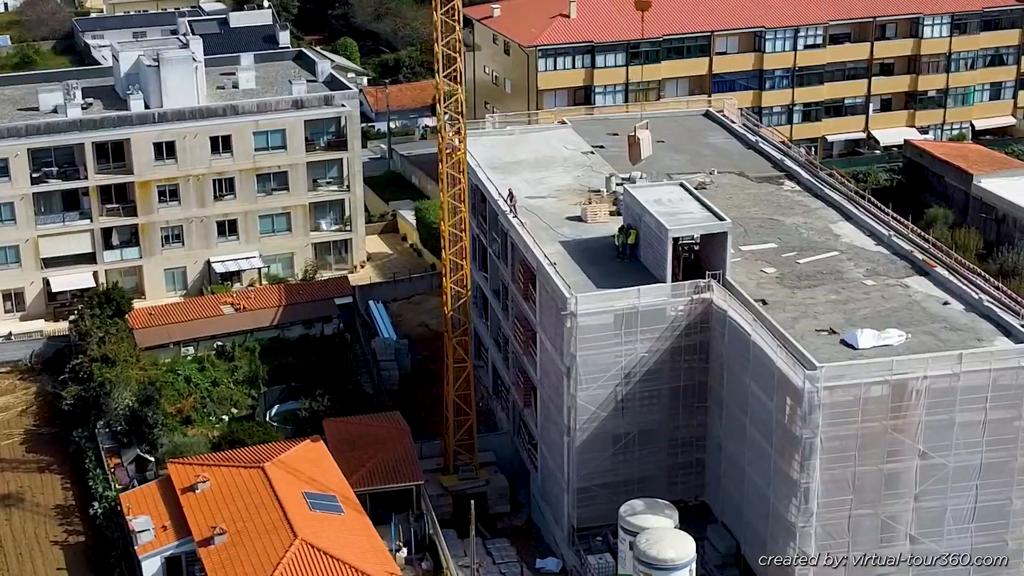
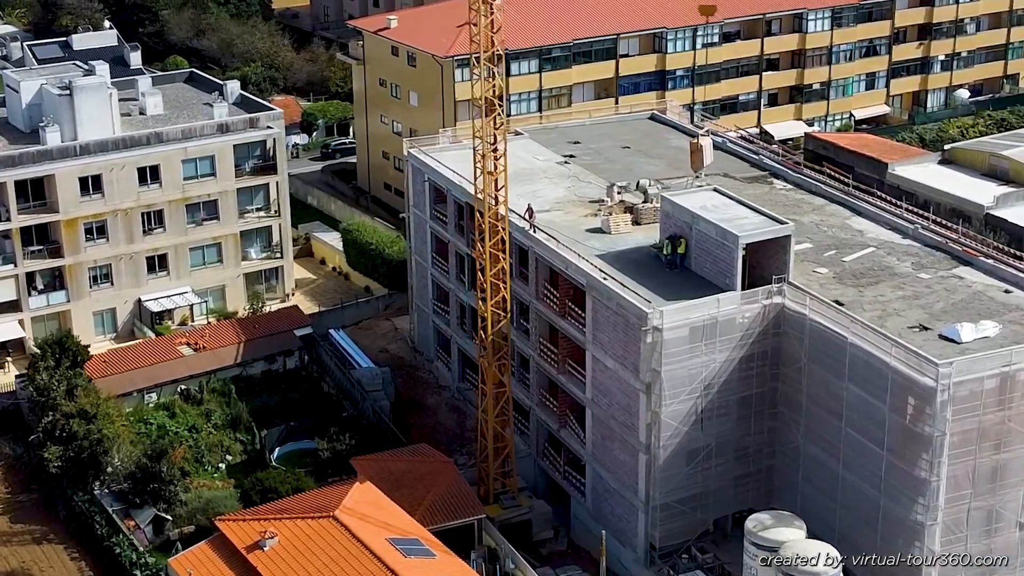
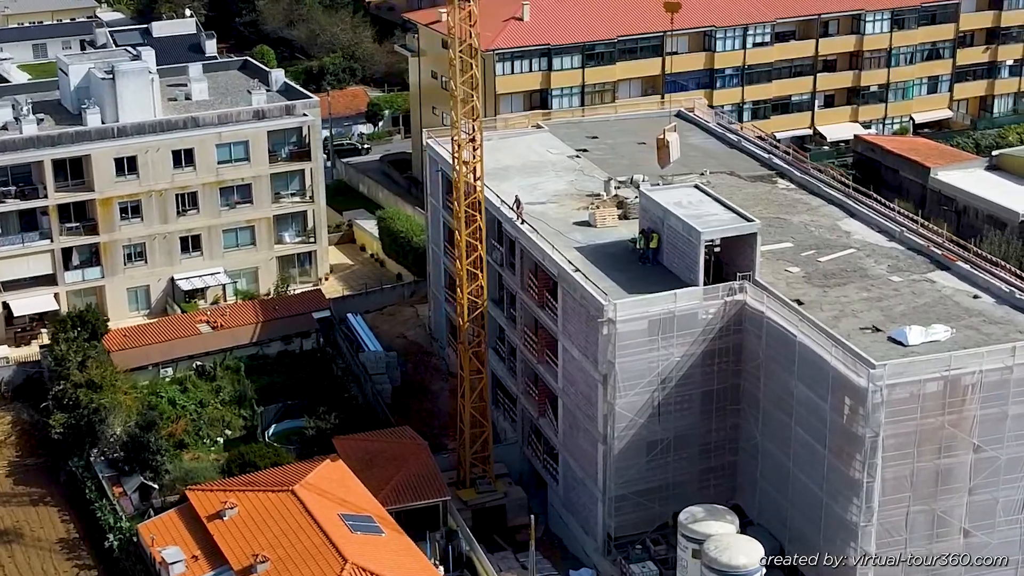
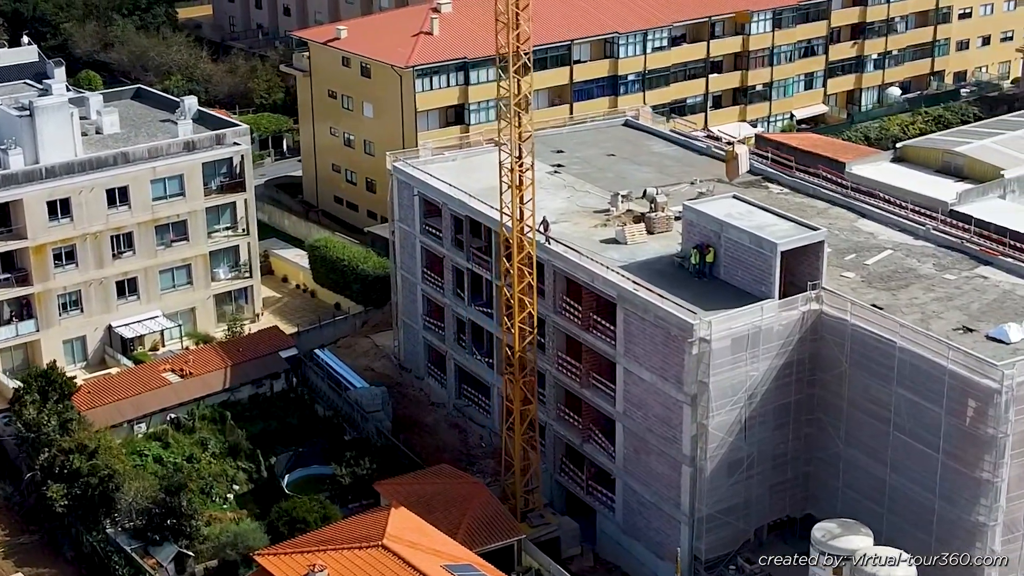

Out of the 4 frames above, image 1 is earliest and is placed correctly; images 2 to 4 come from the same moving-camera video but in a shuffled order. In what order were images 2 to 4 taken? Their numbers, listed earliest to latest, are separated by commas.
3, 2, 4
